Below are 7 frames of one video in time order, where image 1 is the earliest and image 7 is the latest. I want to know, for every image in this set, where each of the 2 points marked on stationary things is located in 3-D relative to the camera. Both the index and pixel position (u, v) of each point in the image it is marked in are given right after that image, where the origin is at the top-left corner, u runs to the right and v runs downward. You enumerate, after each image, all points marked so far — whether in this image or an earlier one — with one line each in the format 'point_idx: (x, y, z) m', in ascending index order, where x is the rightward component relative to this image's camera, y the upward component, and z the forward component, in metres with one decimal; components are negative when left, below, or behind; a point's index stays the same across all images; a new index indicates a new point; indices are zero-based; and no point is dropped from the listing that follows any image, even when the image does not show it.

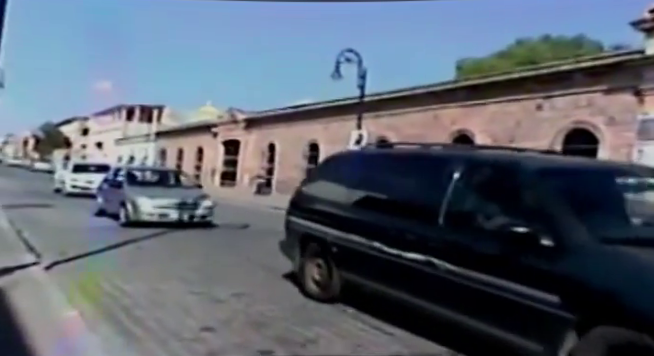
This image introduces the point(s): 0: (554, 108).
0: (+5.6, +1.8, +15.0) m
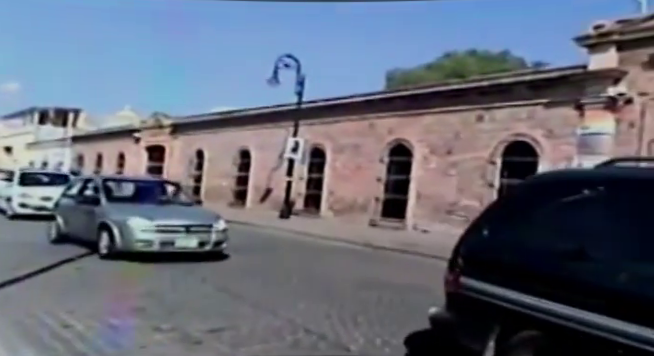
0: (+4.2, +1.5, +15.1) m
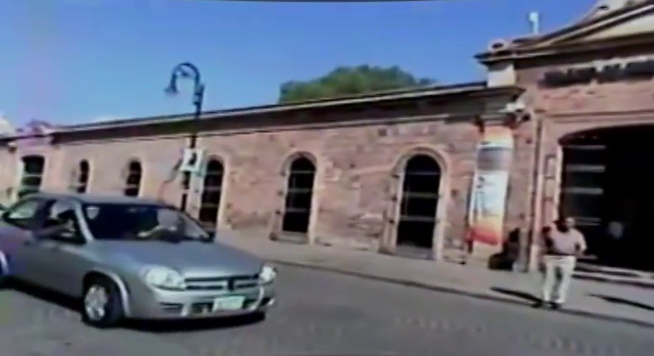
0: (+1.8, +1.2, +15.2) m
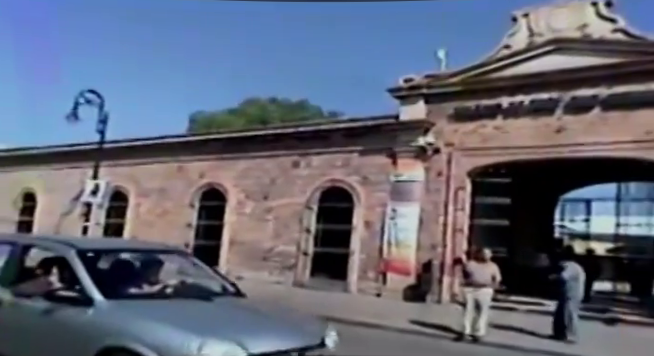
0: (-0.4, +0.3, +15.1) m
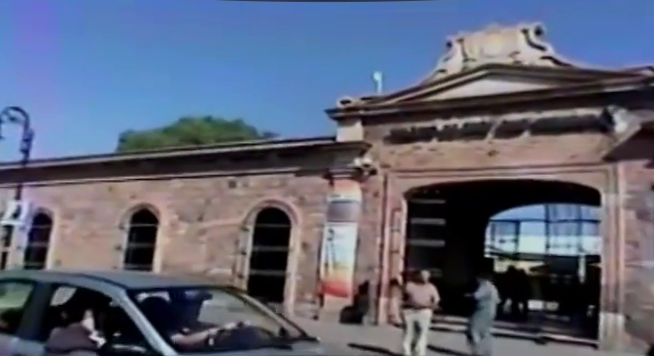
0: (-2.0, -0.2, +14.9) m
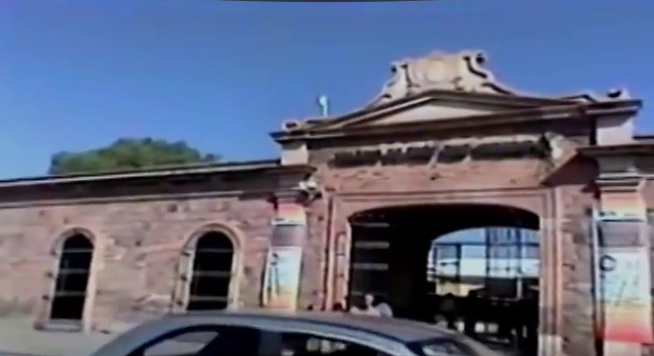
0: (-3.4, -0.8, +14.5) m
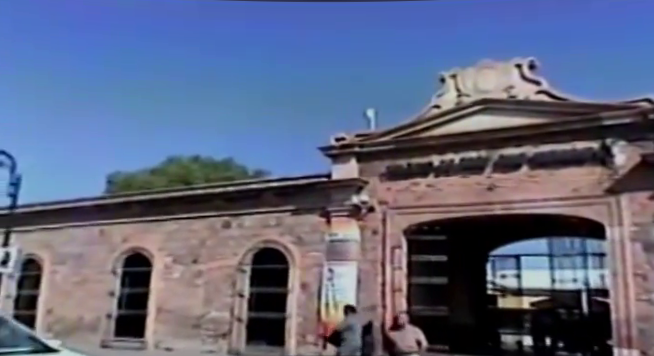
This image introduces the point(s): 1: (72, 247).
0: (-2.1, -1.2, +14.7) m
1: (-7.7, -2.2, +17.9) m
